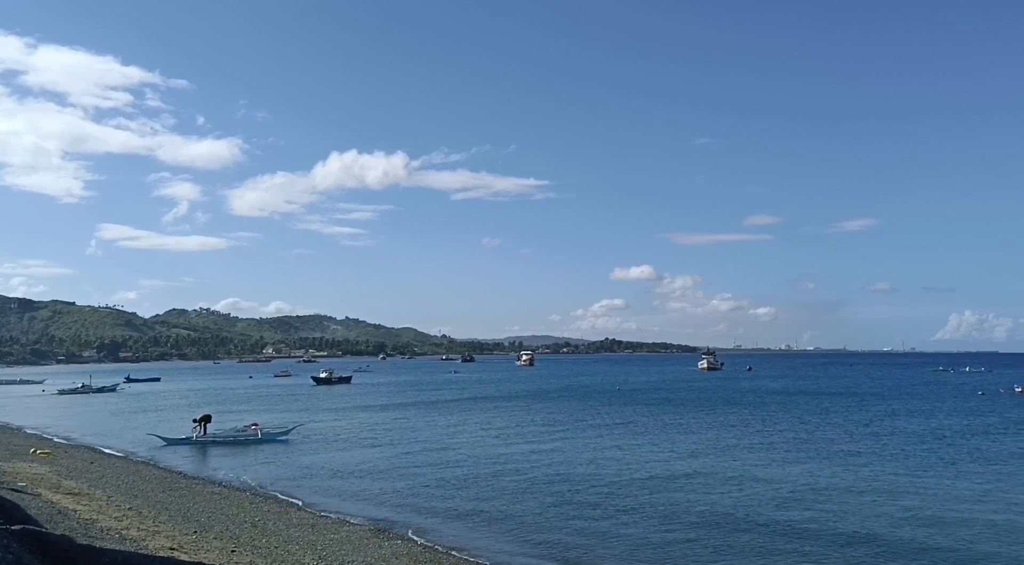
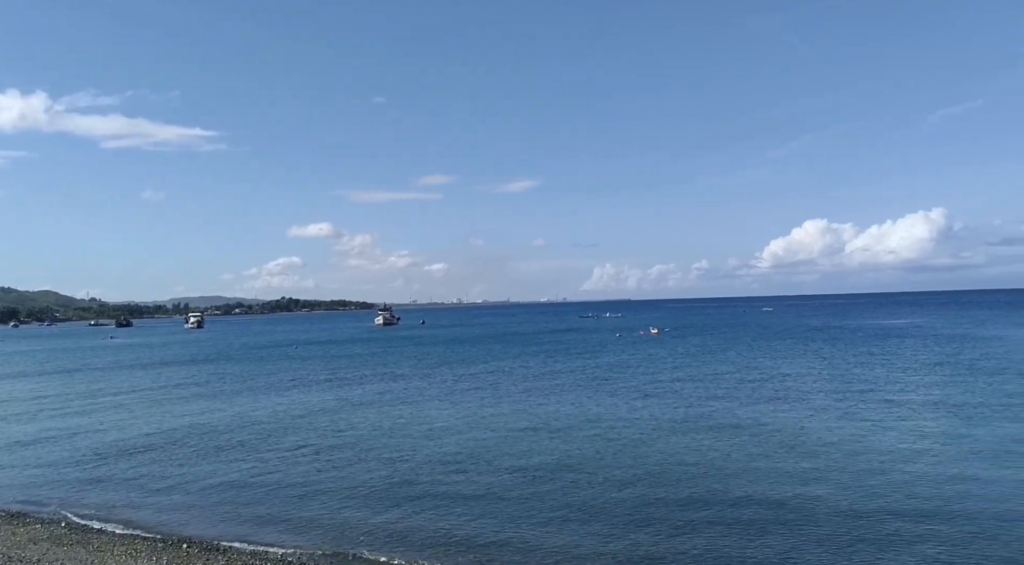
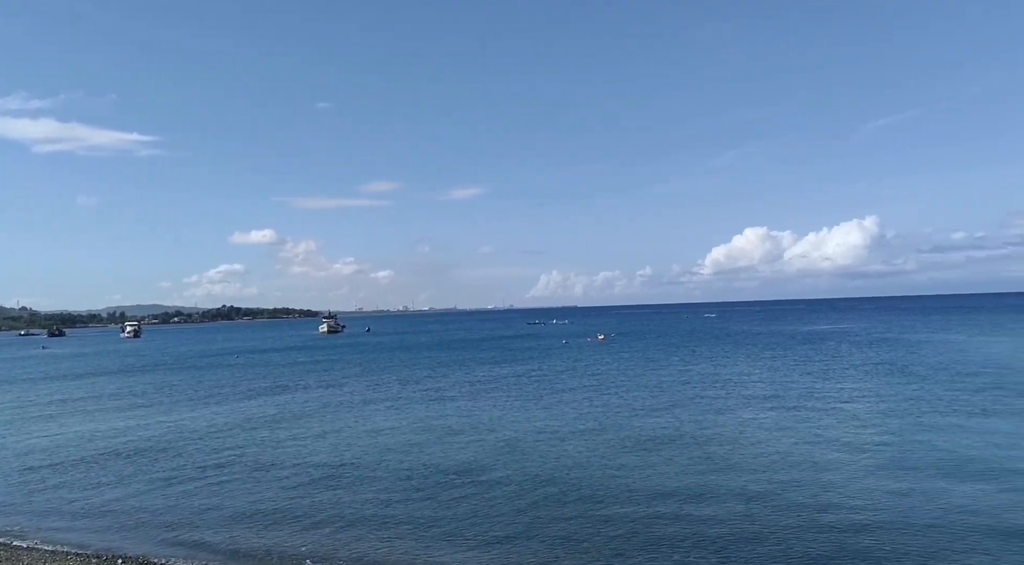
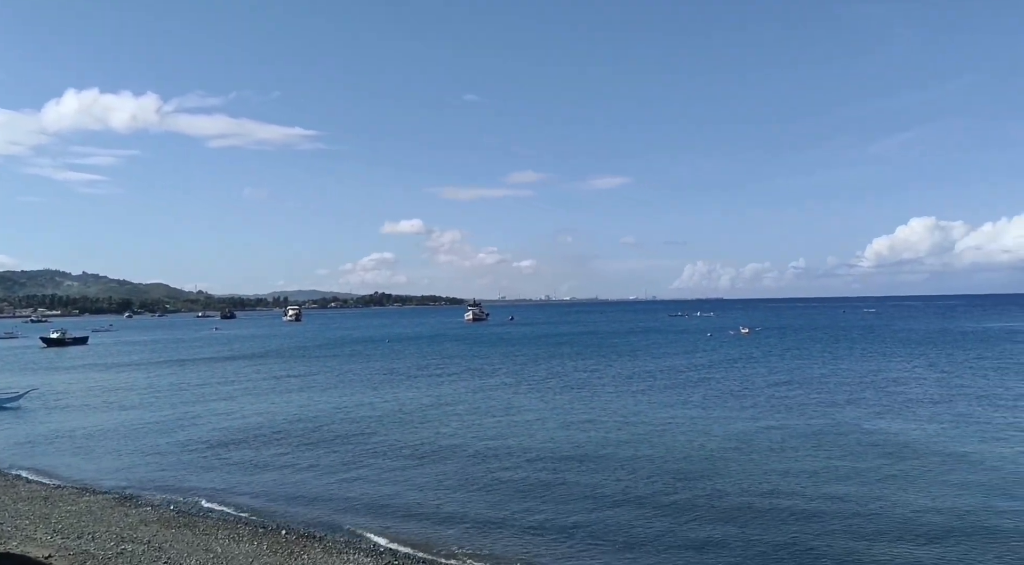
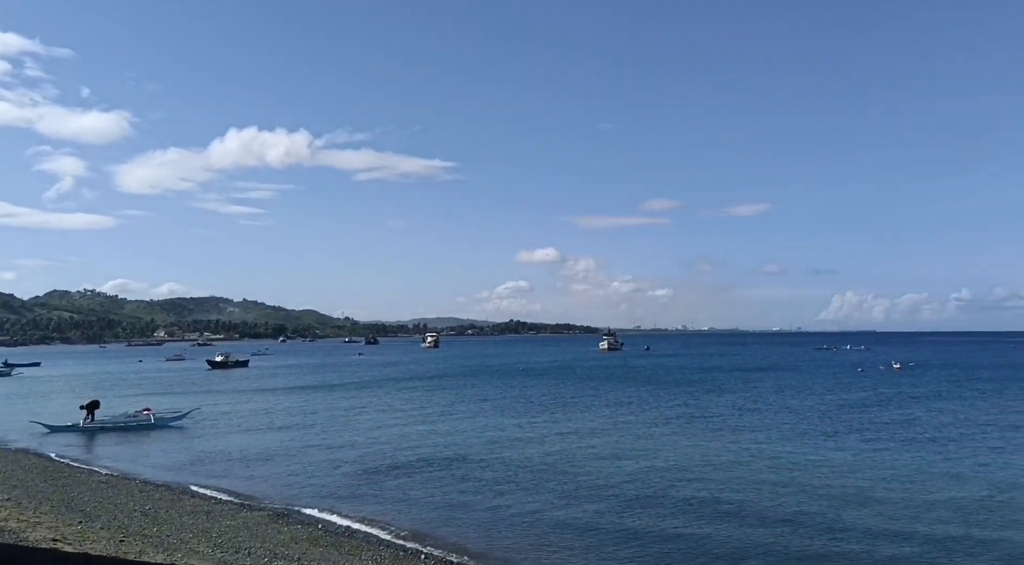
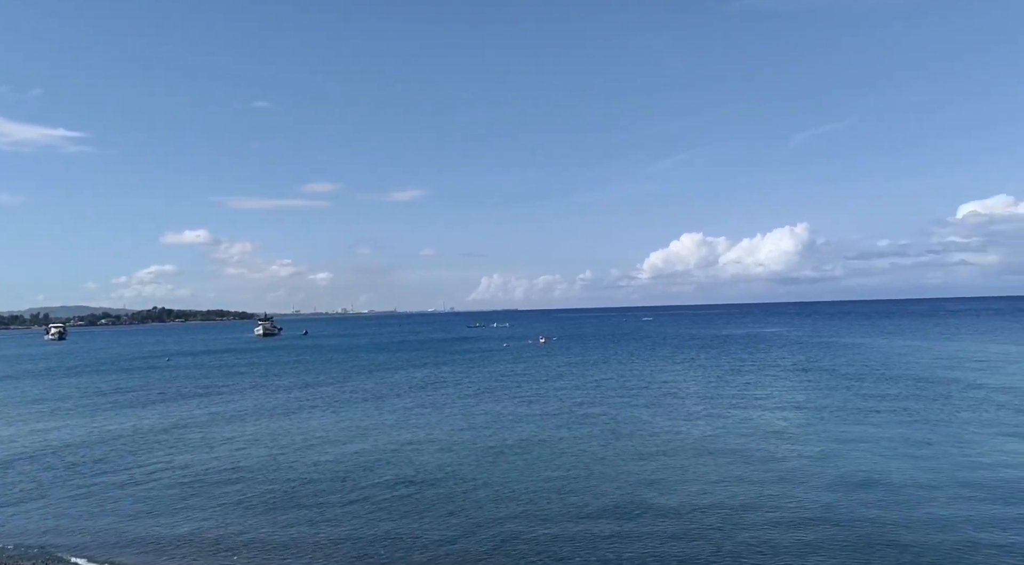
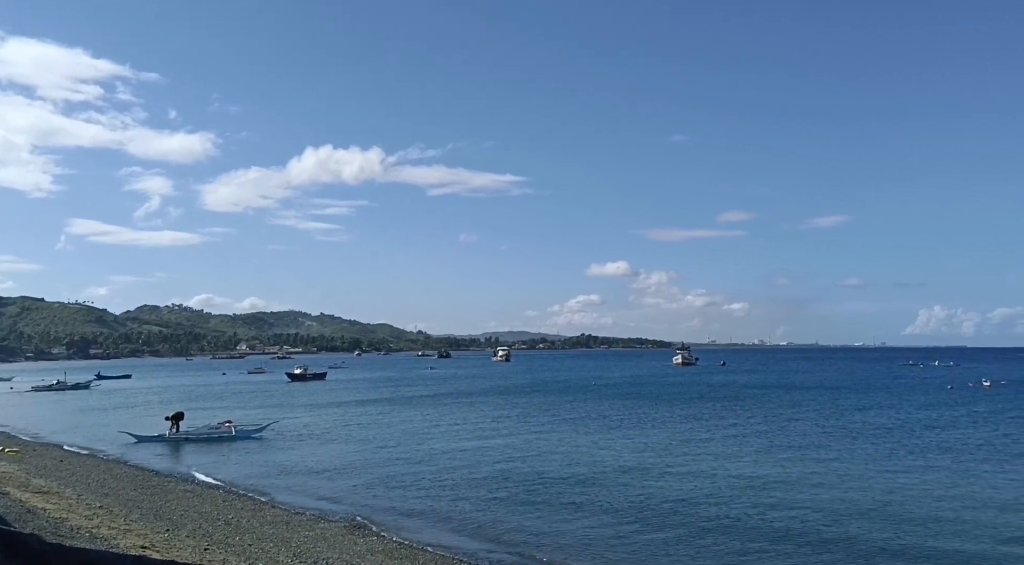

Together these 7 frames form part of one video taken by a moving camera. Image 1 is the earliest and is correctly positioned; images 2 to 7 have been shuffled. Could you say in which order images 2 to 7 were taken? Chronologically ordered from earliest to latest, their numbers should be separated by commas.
7, 5, 4, 2, 3, 6
